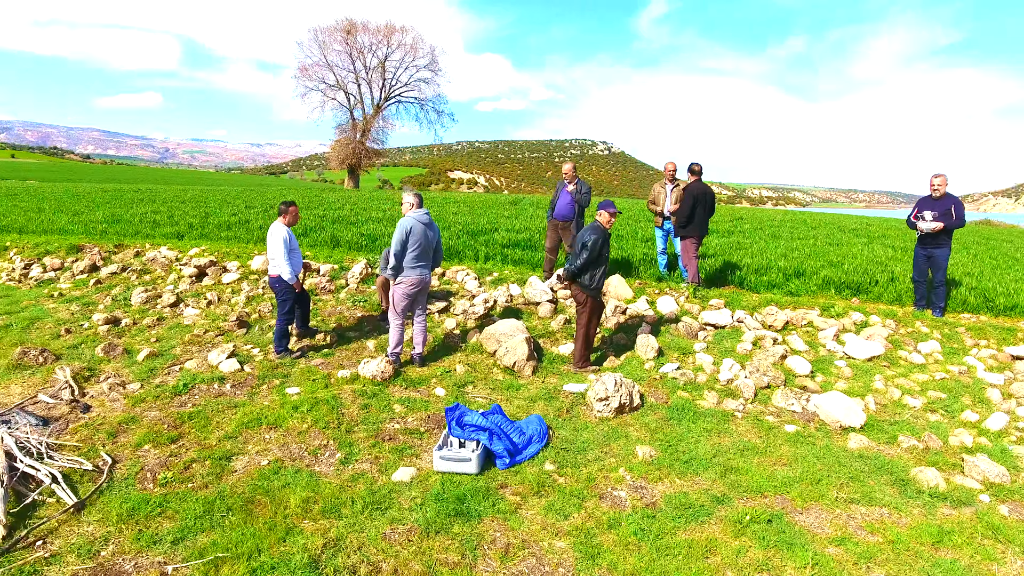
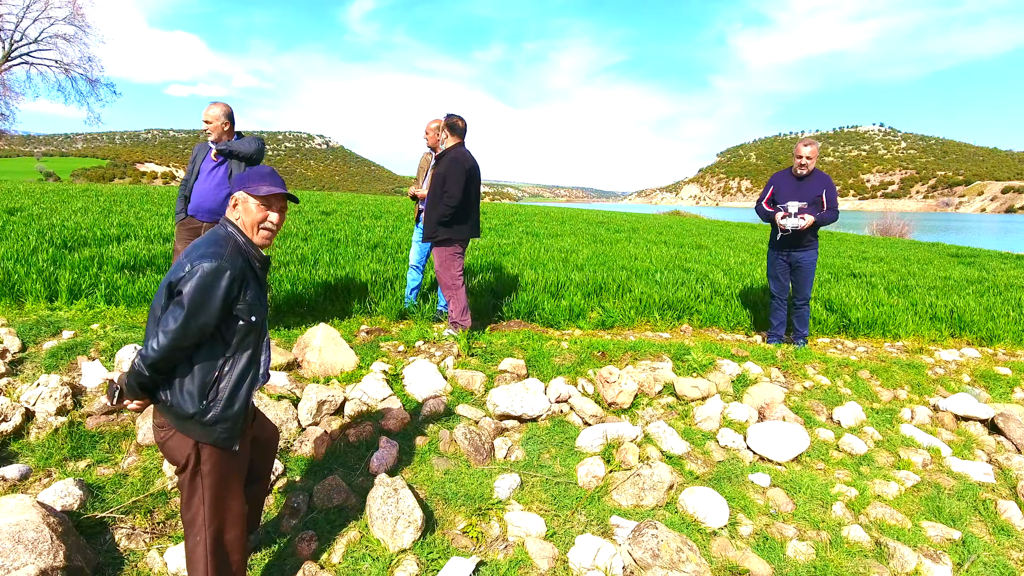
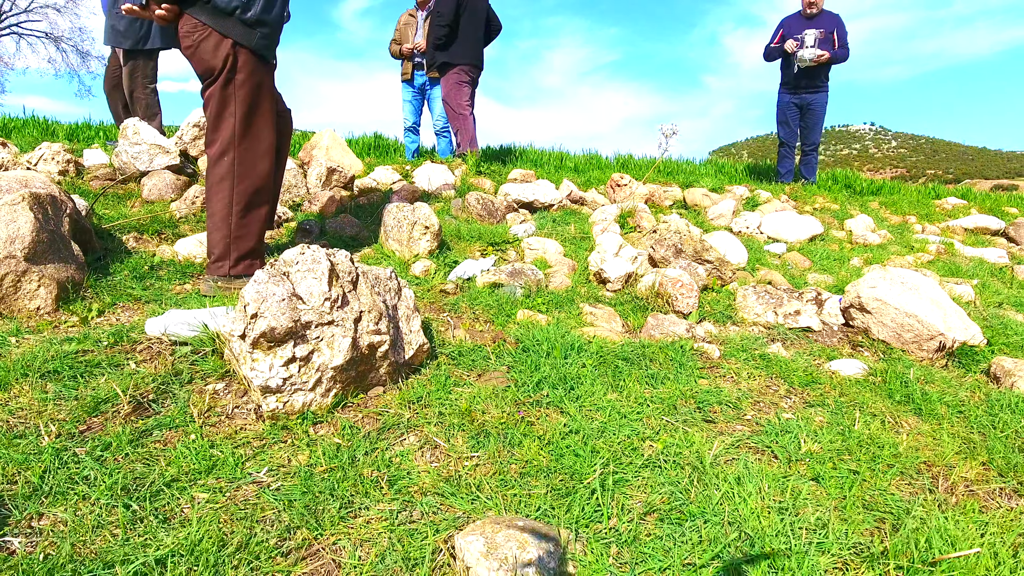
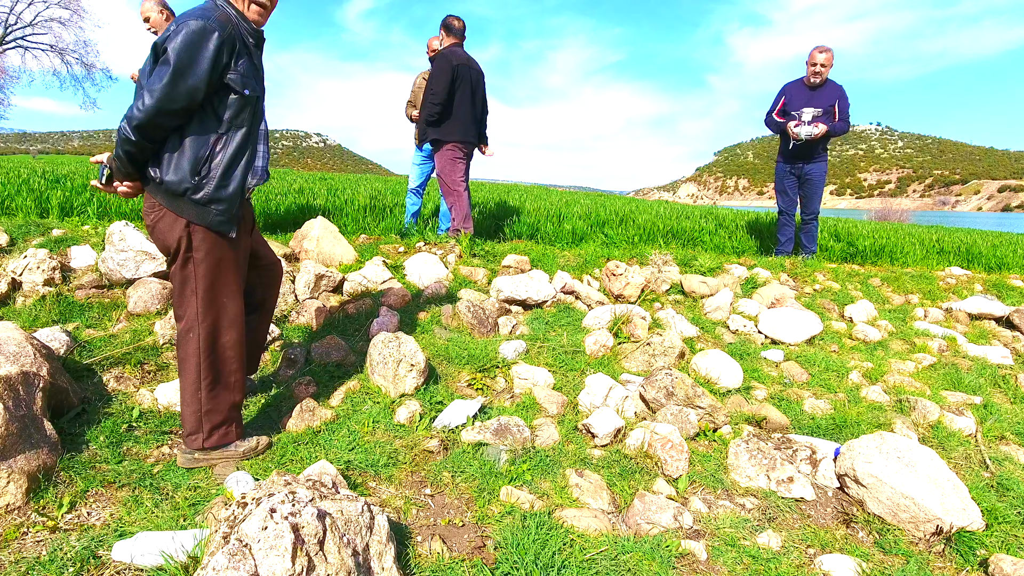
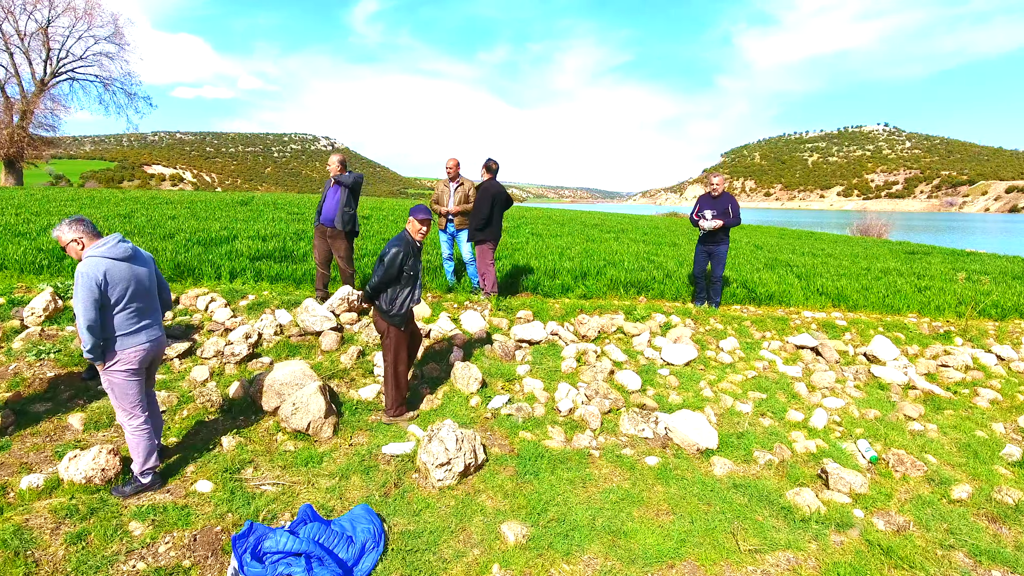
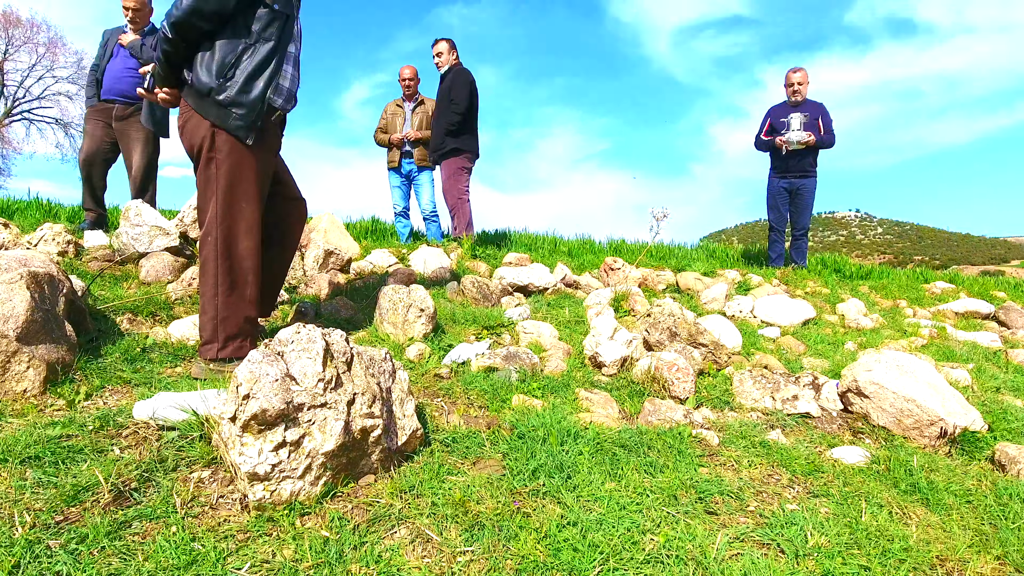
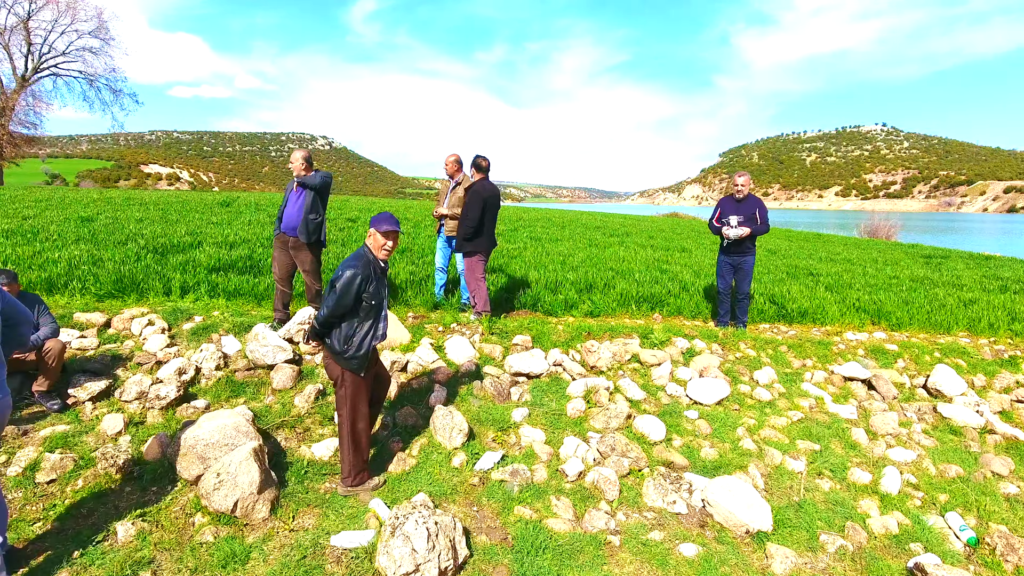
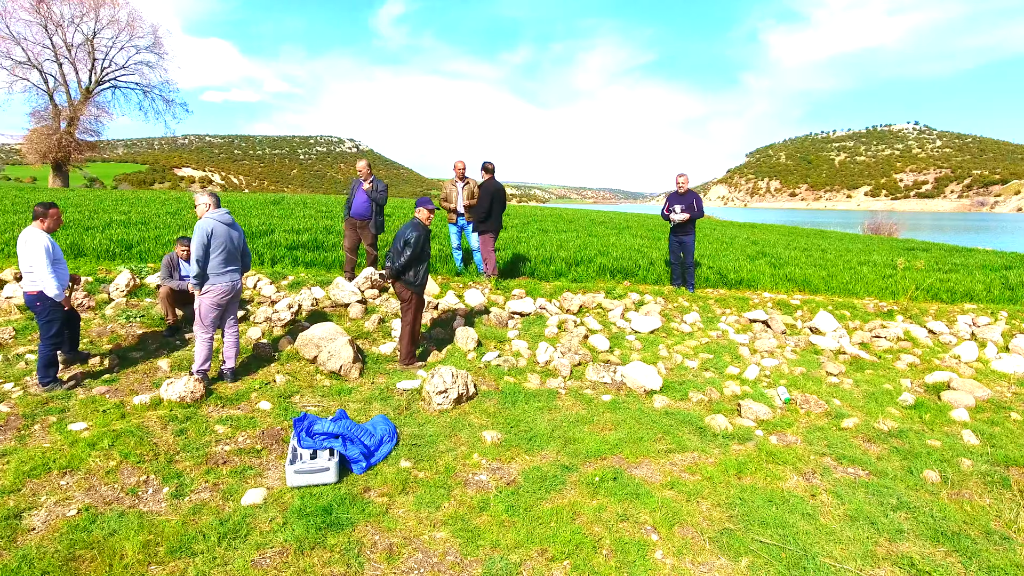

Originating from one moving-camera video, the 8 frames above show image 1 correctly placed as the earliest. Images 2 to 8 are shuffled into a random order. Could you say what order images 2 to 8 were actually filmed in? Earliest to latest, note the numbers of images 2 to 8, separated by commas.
8, 5, 7, 2, 4, 3, 6
